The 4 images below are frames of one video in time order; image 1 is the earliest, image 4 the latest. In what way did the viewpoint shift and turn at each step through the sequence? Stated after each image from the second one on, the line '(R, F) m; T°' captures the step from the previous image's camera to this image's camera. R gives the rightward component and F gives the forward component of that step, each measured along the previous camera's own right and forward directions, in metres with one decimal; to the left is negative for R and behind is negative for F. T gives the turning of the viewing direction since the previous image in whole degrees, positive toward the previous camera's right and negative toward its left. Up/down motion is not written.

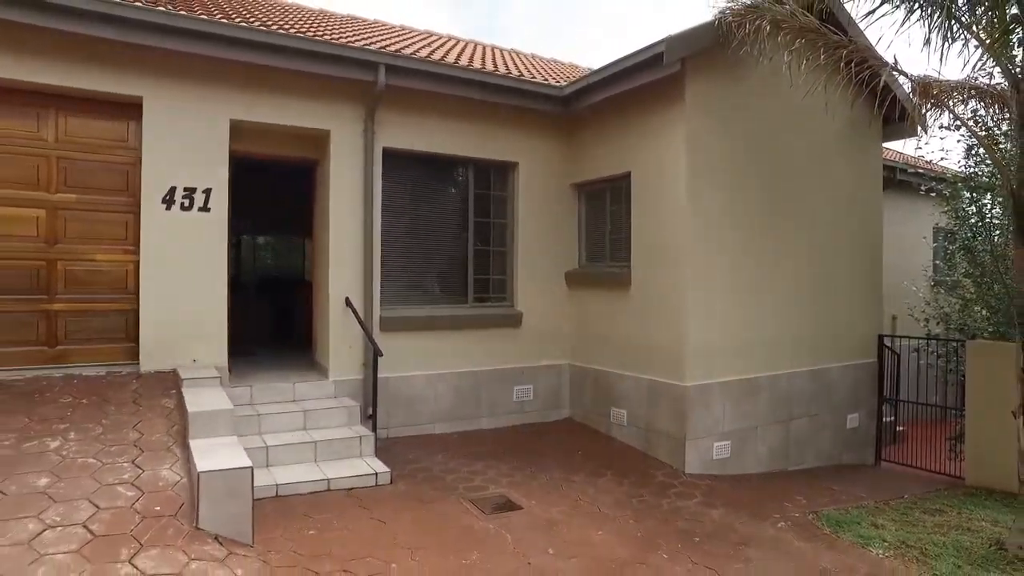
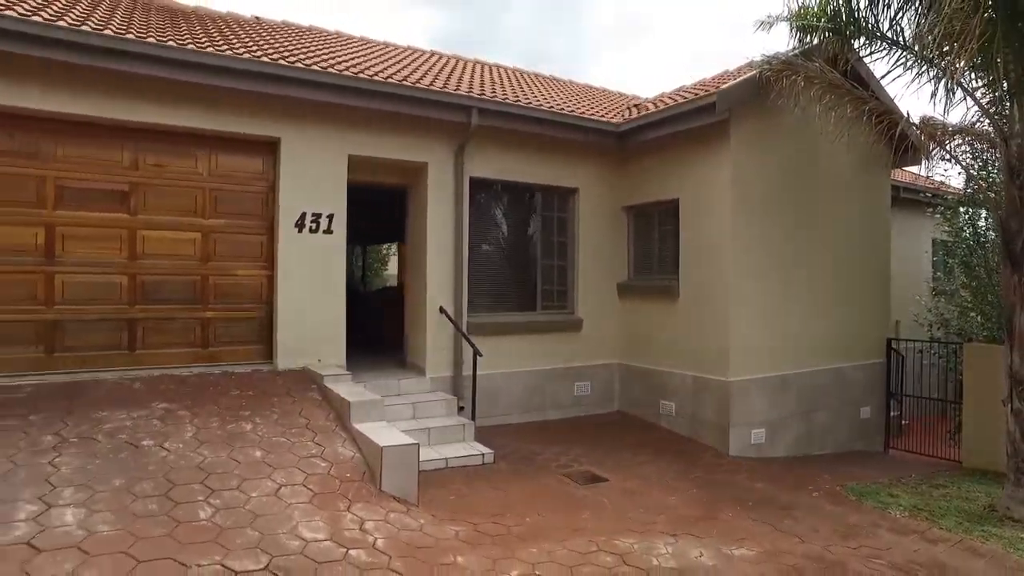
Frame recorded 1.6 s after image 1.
(-0.9, -1.1) m; 0°
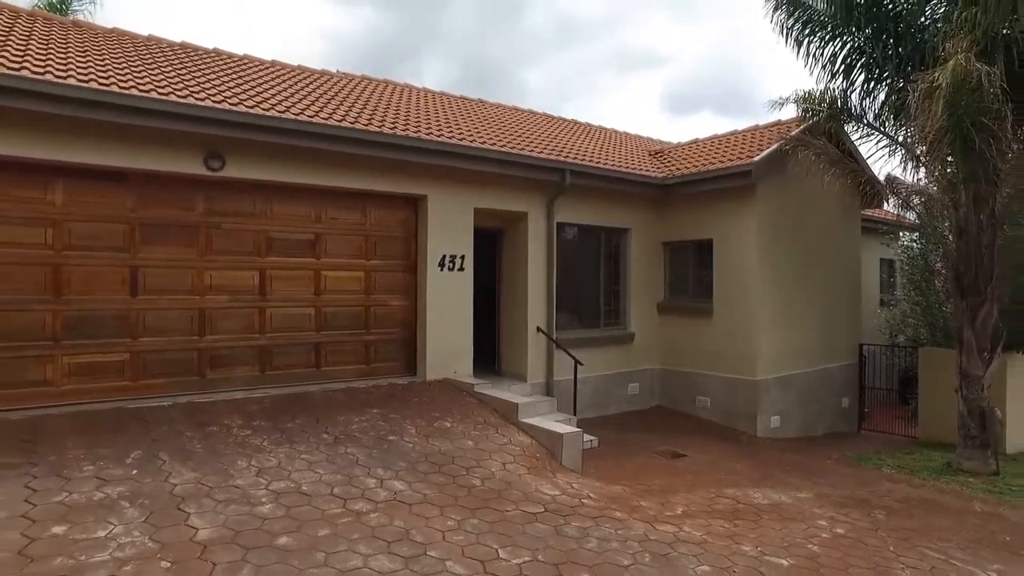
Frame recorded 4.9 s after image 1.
(-2.3, -1.9) m; +6°
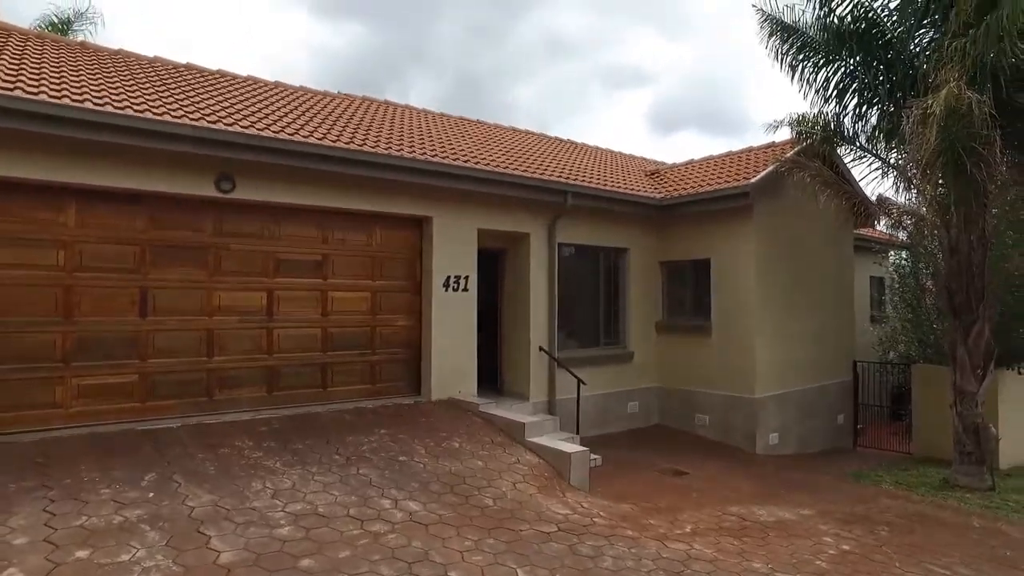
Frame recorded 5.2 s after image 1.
(-0.2, -0.1) m; +1°
